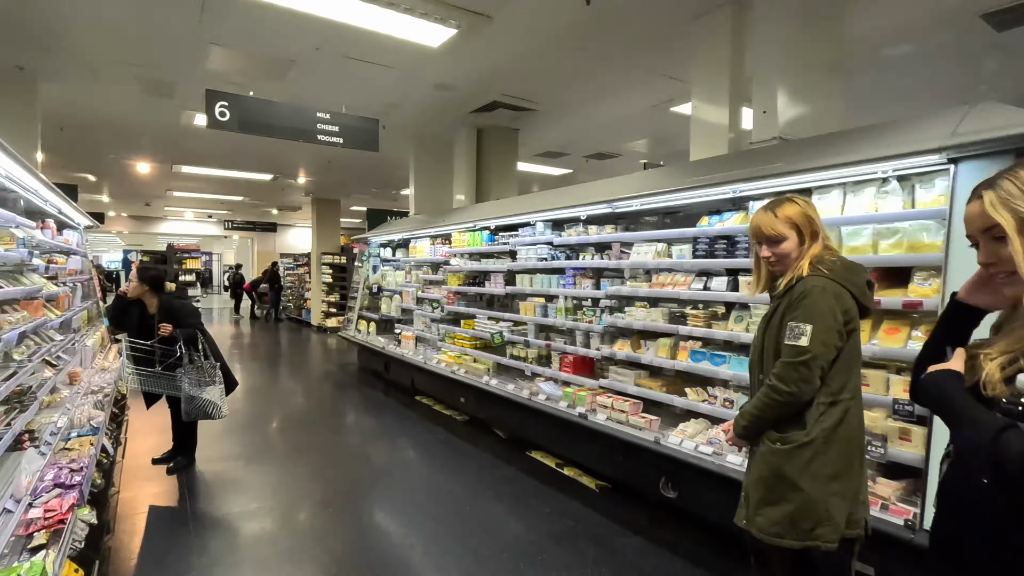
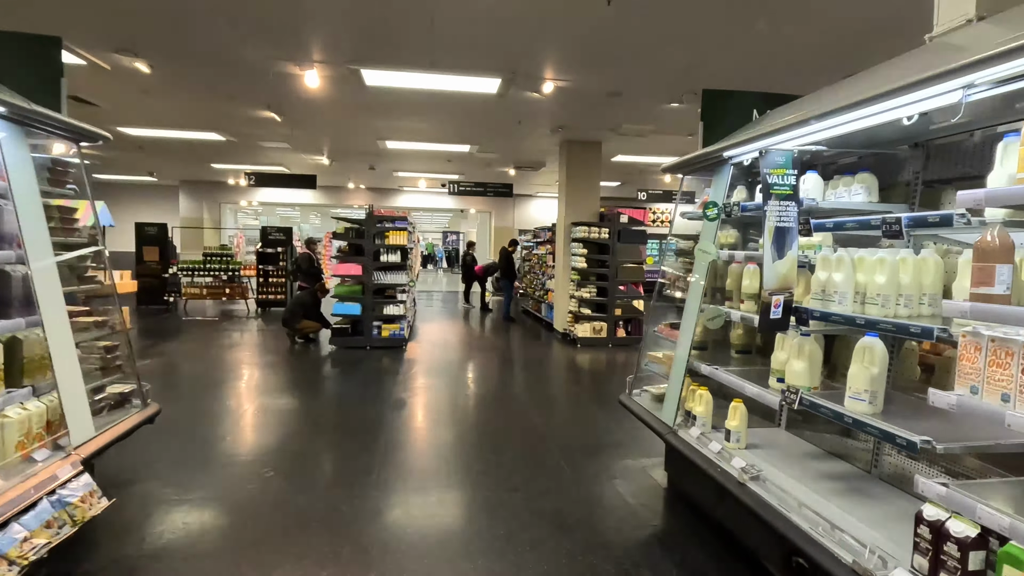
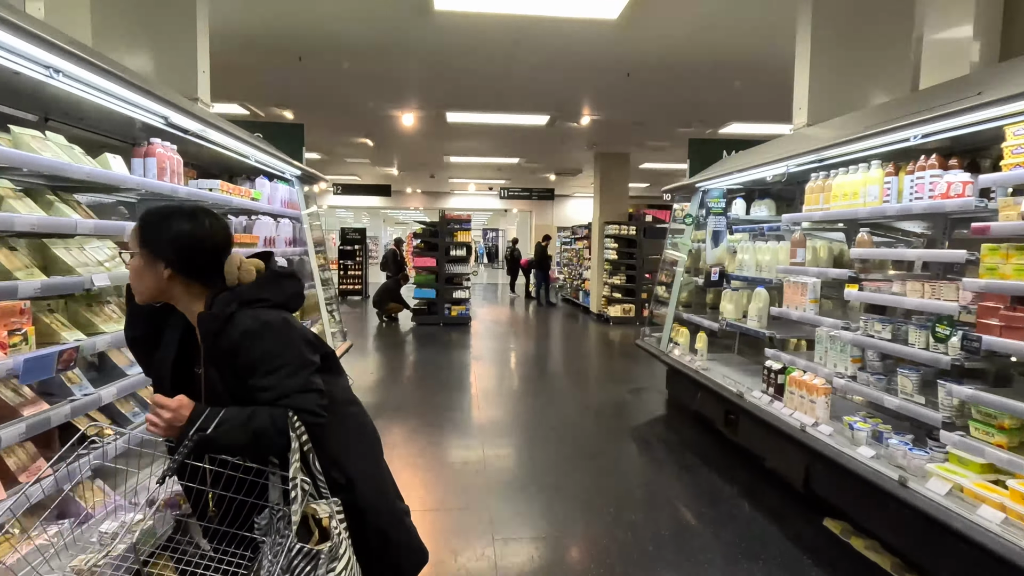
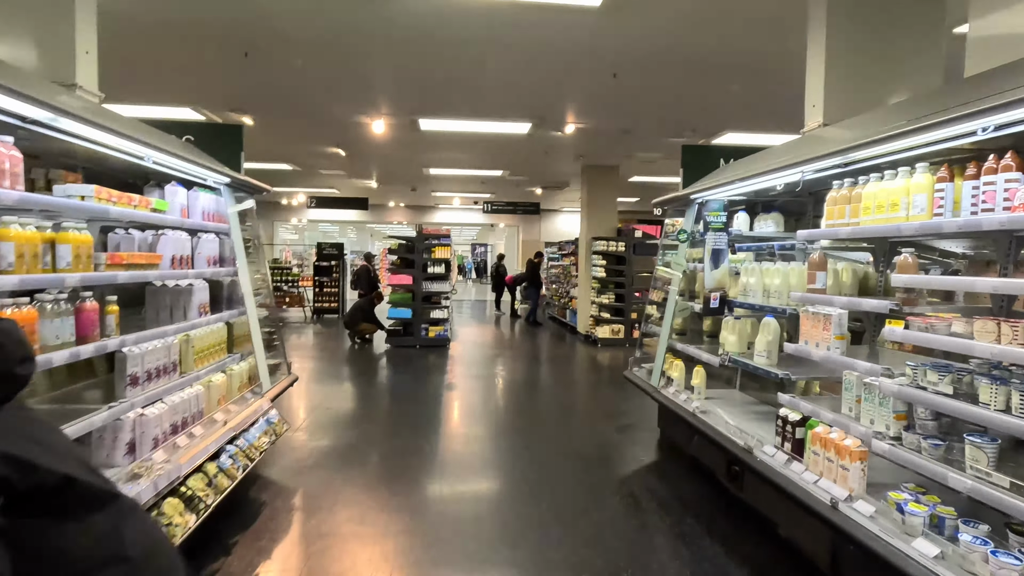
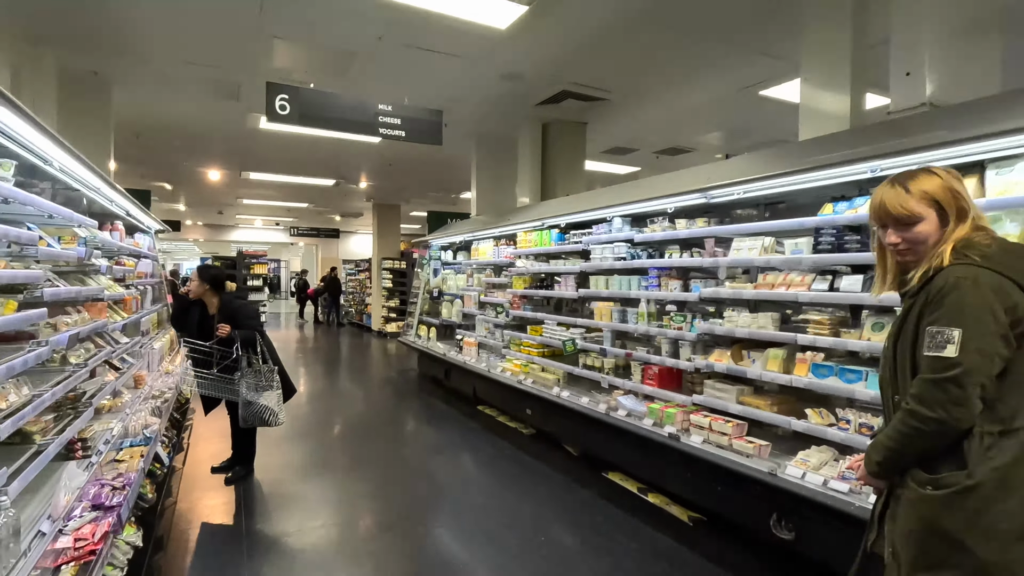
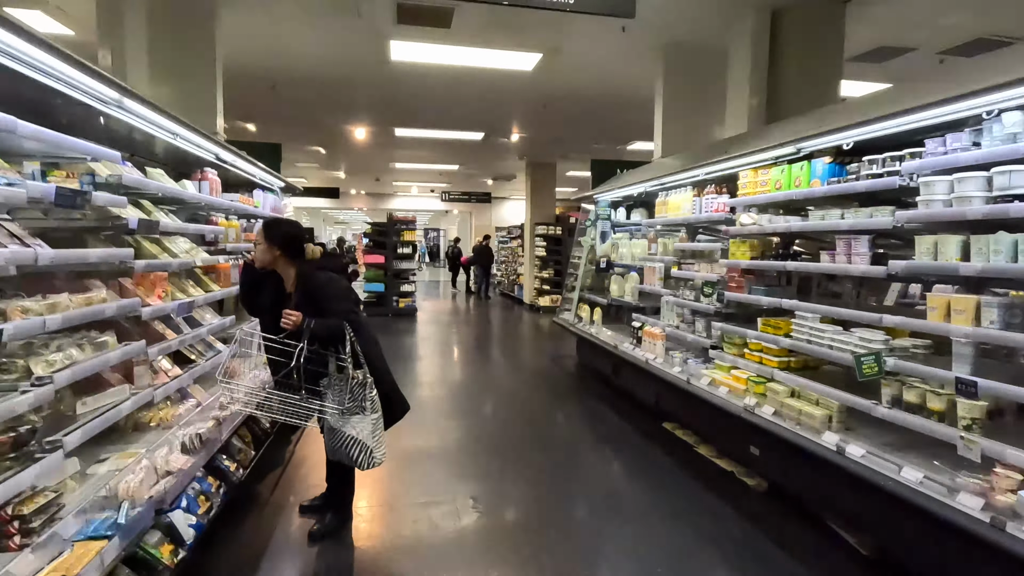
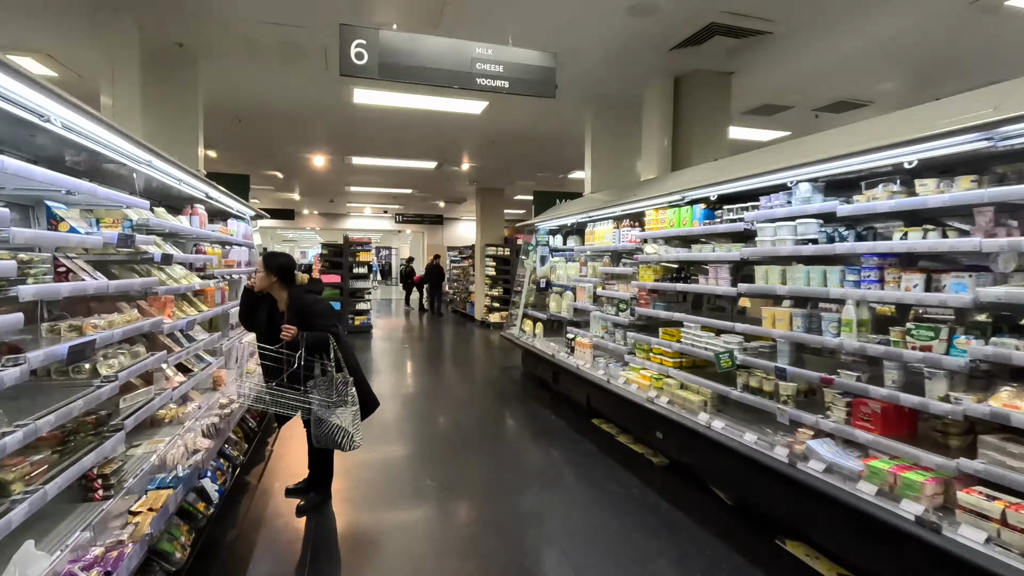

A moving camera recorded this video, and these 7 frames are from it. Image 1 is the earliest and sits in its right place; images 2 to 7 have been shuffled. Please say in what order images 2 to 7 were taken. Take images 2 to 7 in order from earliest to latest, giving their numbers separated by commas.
5, 7, 6, 3, 4, 2
